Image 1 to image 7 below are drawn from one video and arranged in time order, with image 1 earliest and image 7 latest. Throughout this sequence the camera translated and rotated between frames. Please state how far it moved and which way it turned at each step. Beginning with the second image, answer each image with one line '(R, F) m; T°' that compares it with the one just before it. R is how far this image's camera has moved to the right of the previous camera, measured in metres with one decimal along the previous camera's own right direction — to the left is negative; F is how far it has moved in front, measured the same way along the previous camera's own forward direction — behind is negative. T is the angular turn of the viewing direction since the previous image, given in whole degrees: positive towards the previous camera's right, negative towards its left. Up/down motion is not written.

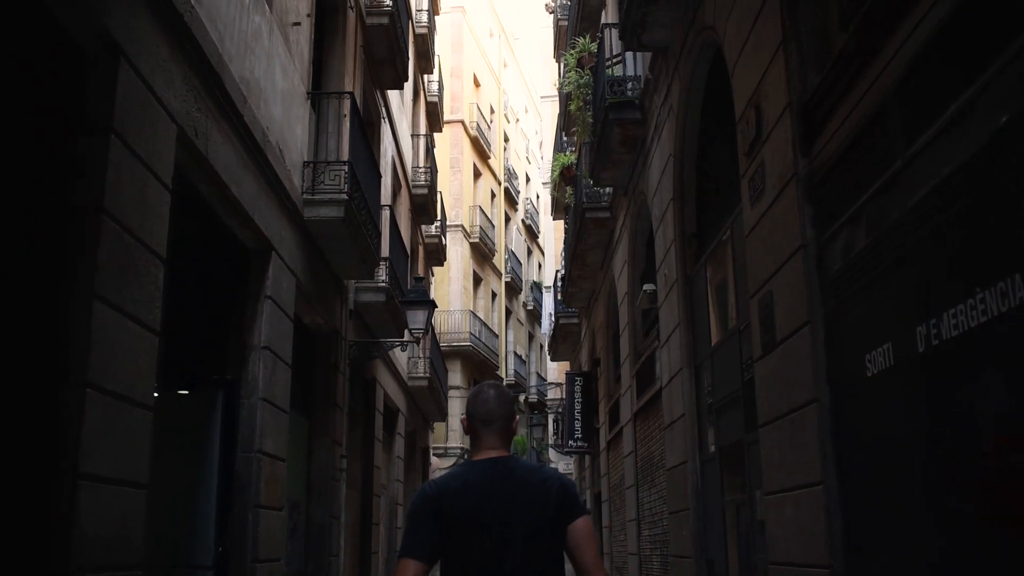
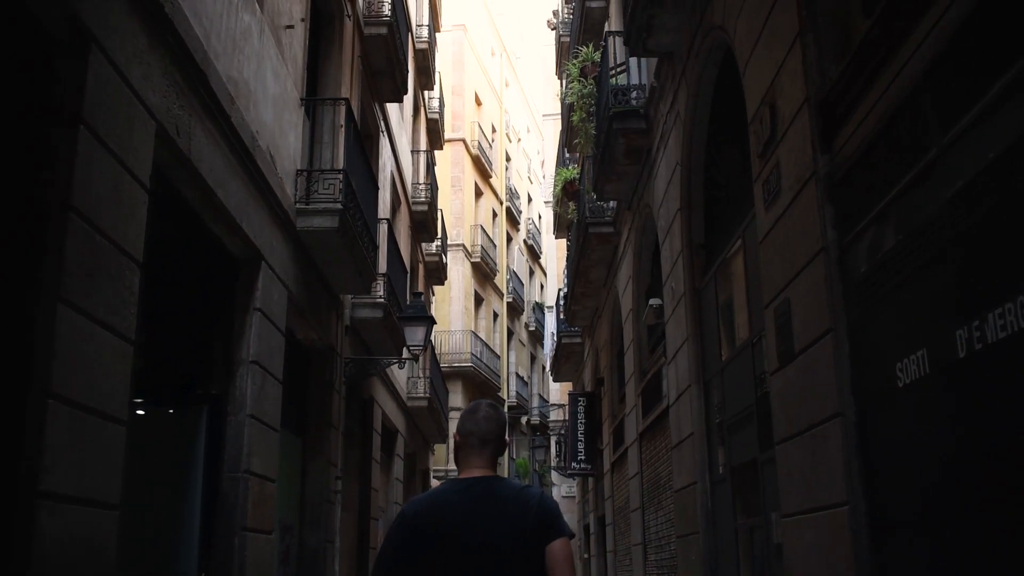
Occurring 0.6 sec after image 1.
(0.0, +0.4) m; 0°
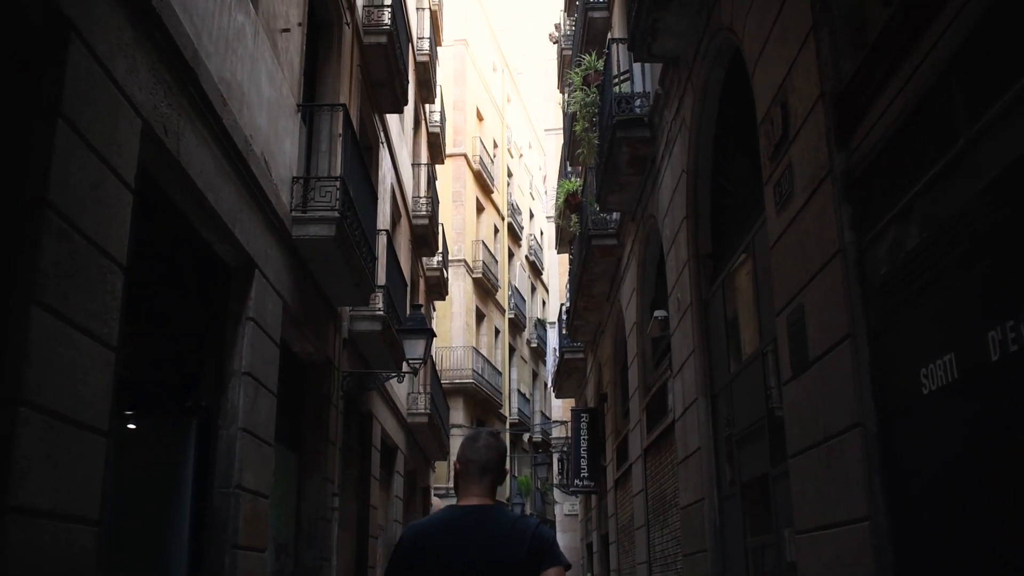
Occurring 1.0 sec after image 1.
(0.0, +0.3) m; 0°
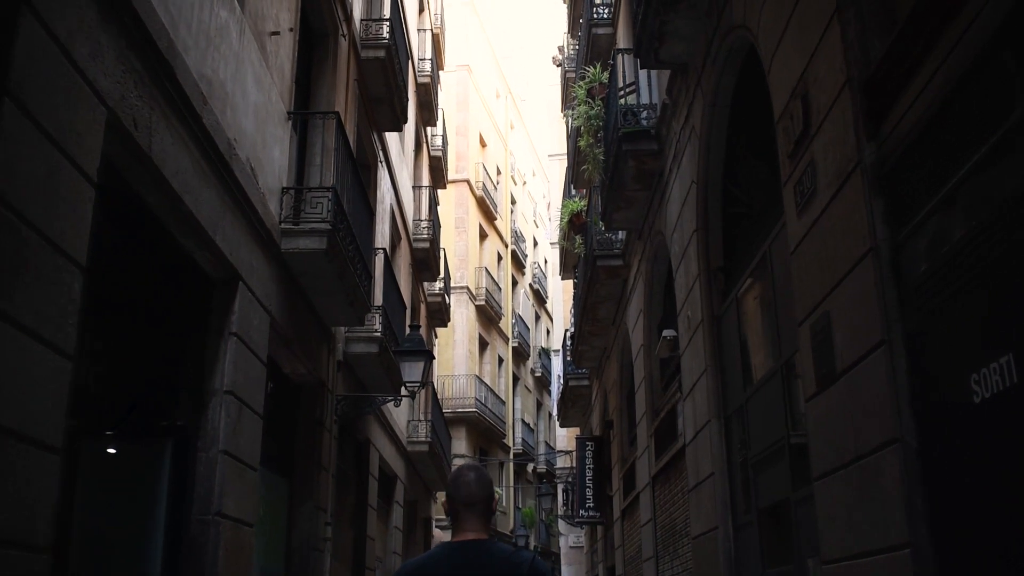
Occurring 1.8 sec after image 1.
(0.0, +0.5) m; 0°
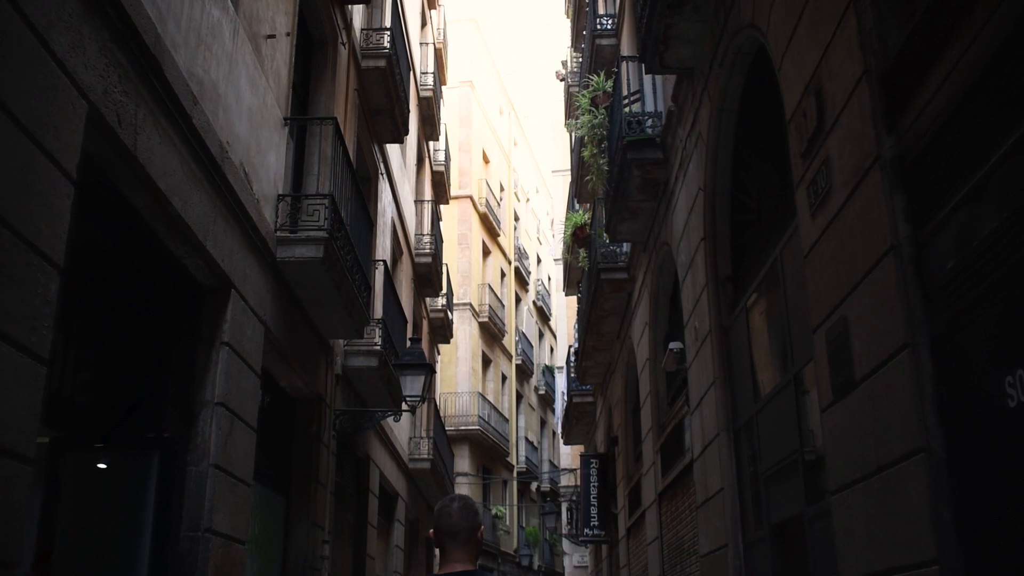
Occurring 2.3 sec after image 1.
(0.0, +0.3) m; 0°
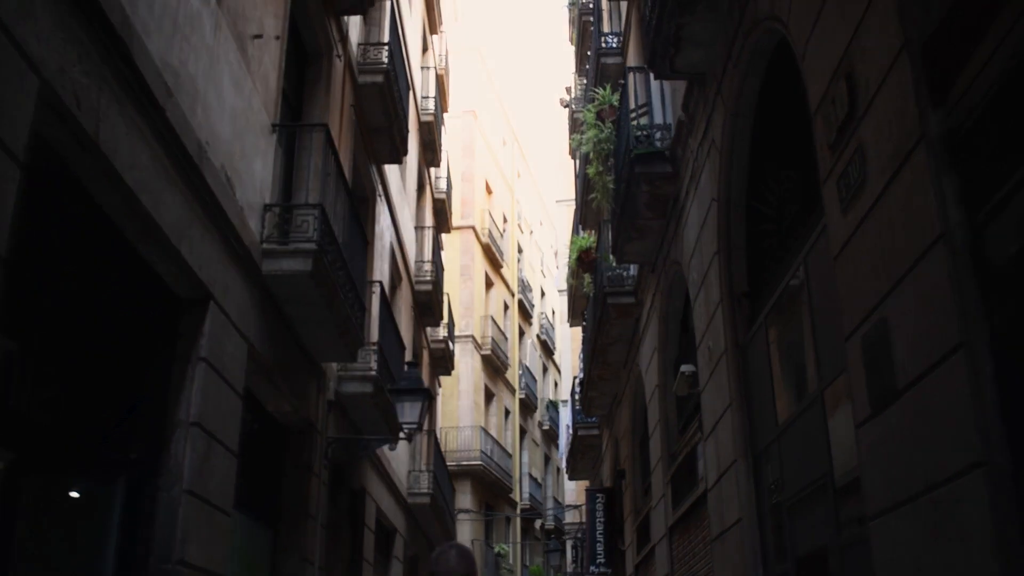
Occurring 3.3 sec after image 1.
(0.0, +0.6) m; 0°
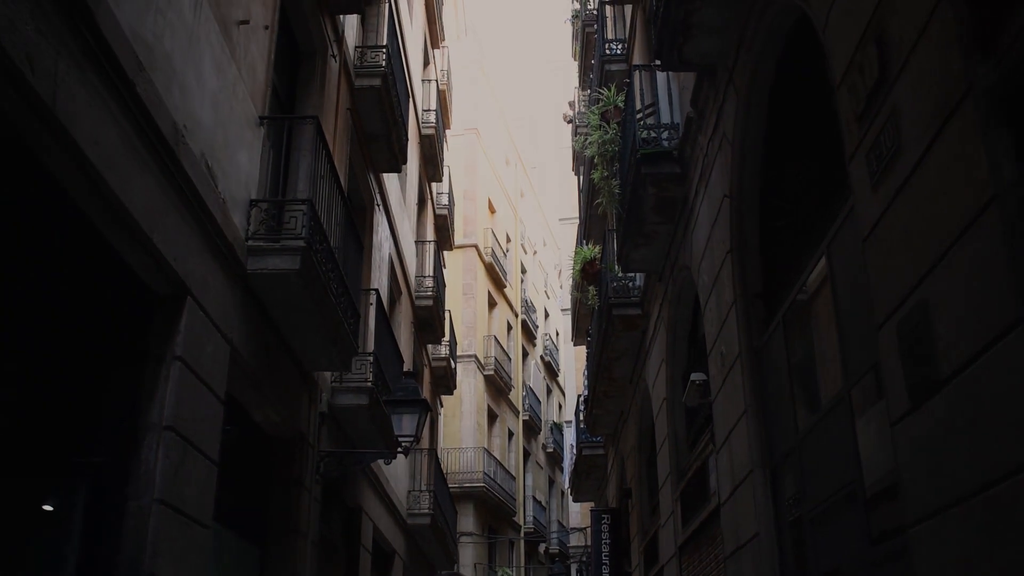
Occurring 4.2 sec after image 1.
(0.0, +0.5) m; 0°
